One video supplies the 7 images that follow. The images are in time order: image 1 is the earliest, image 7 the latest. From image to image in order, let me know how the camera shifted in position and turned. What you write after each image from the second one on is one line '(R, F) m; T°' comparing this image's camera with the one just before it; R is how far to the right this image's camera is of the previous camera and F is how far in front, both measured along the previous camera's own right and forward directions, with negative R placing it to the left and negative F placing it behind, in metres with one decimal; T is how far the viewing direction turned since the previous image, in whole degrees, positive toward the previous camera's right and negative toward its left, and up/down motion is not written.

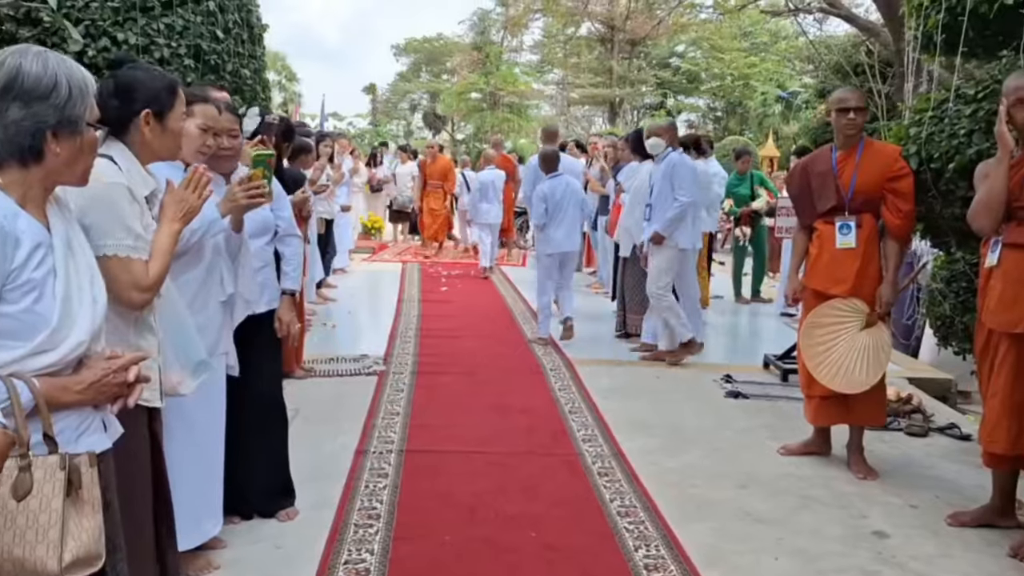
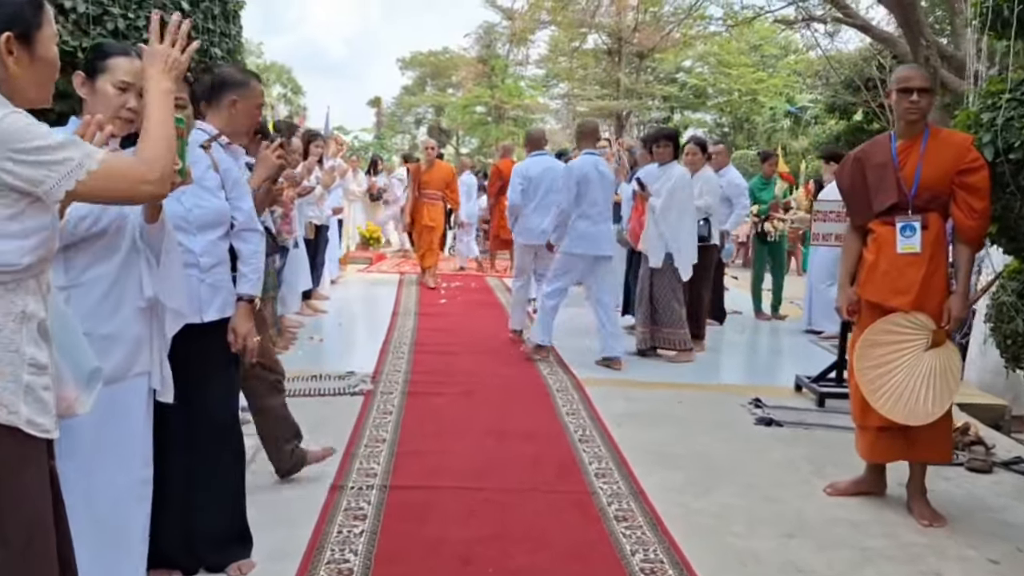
(0.0, +0.6) m; 0°
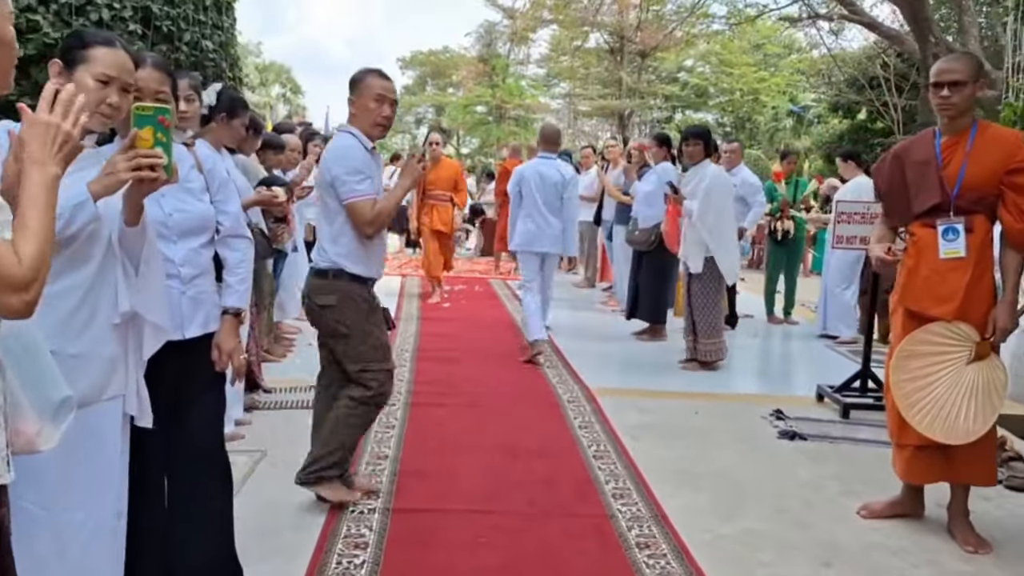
(0.0, +0.3) m; 0°
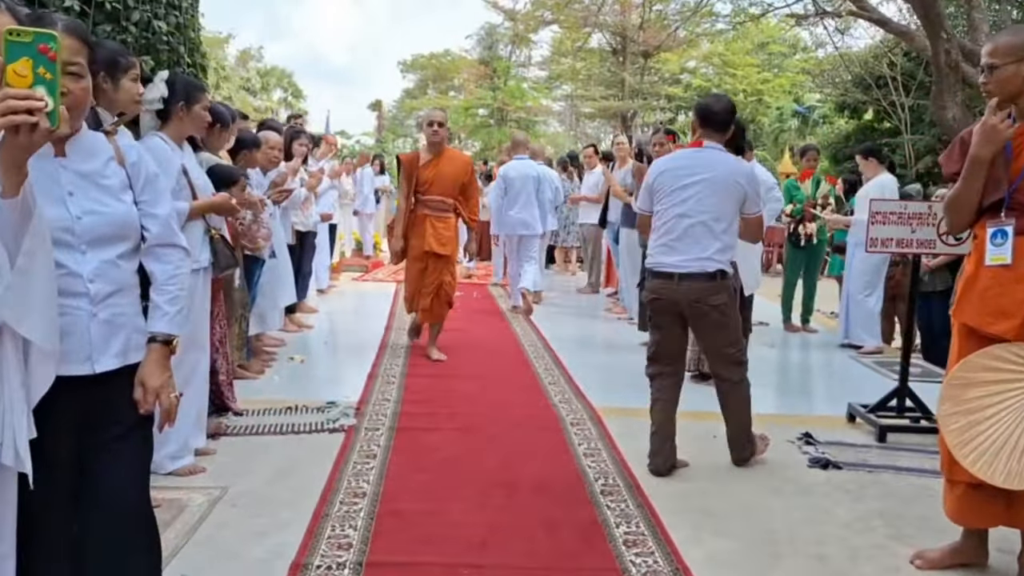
(0.0, +0.5) m; 0°
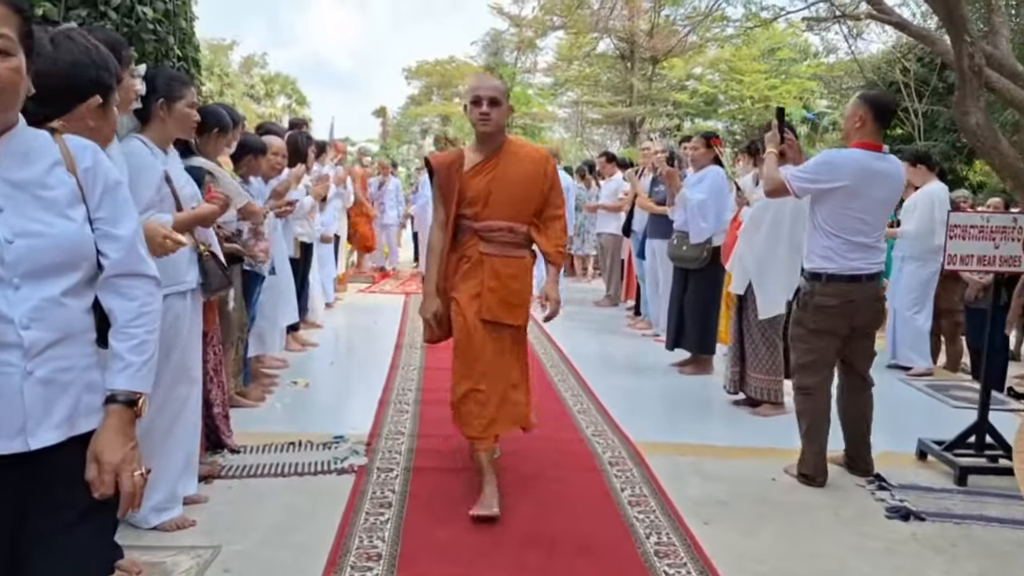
(-0.1, +0.5) m; 0°
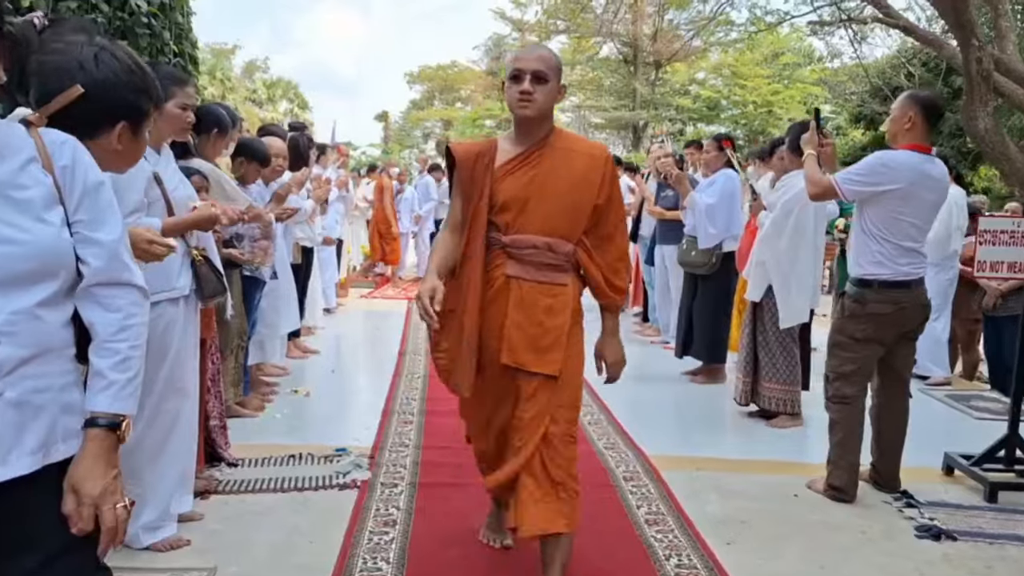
(0.0, +0.2) m; 0°
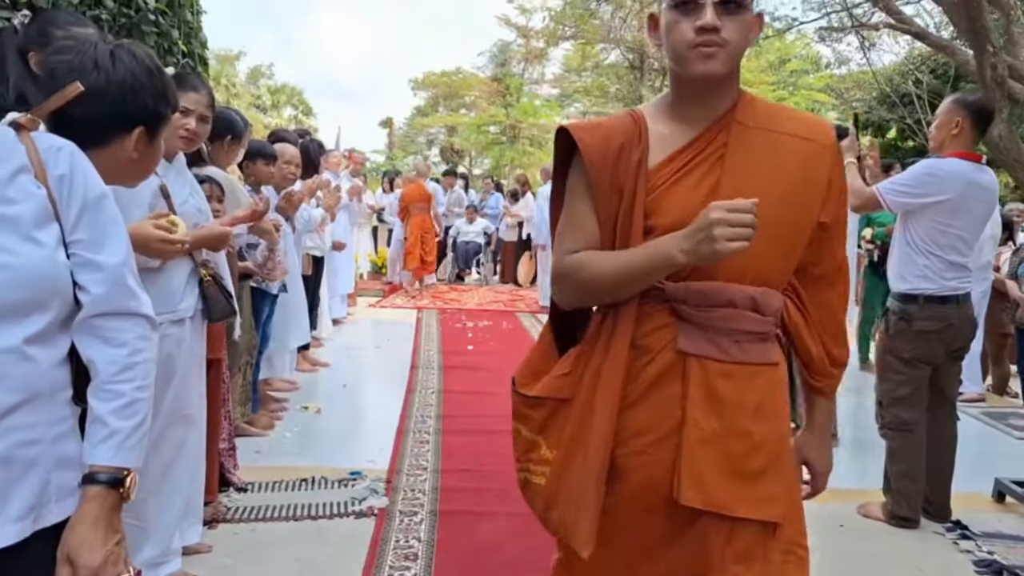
(-0.1, +0.2) m; 0°
